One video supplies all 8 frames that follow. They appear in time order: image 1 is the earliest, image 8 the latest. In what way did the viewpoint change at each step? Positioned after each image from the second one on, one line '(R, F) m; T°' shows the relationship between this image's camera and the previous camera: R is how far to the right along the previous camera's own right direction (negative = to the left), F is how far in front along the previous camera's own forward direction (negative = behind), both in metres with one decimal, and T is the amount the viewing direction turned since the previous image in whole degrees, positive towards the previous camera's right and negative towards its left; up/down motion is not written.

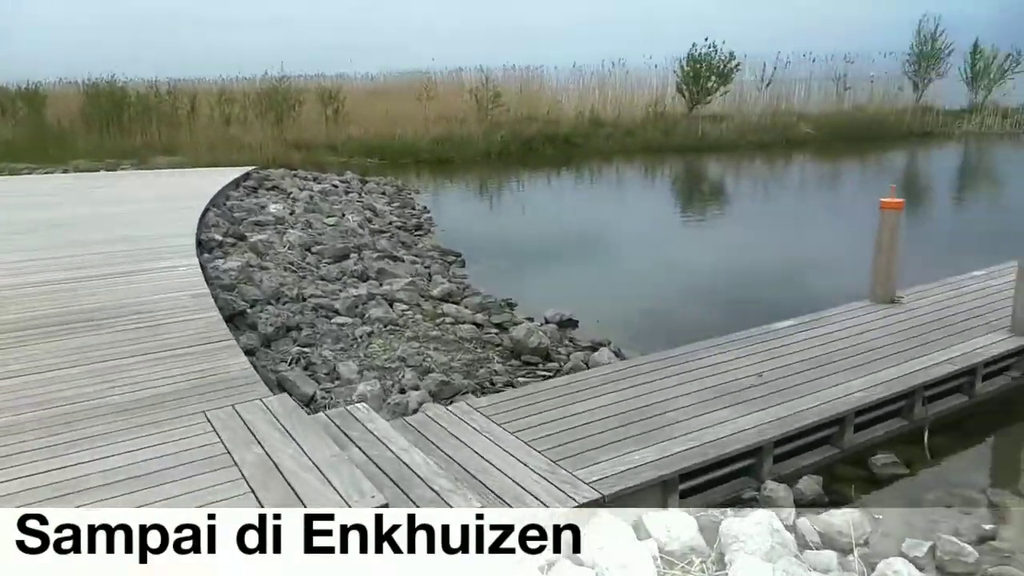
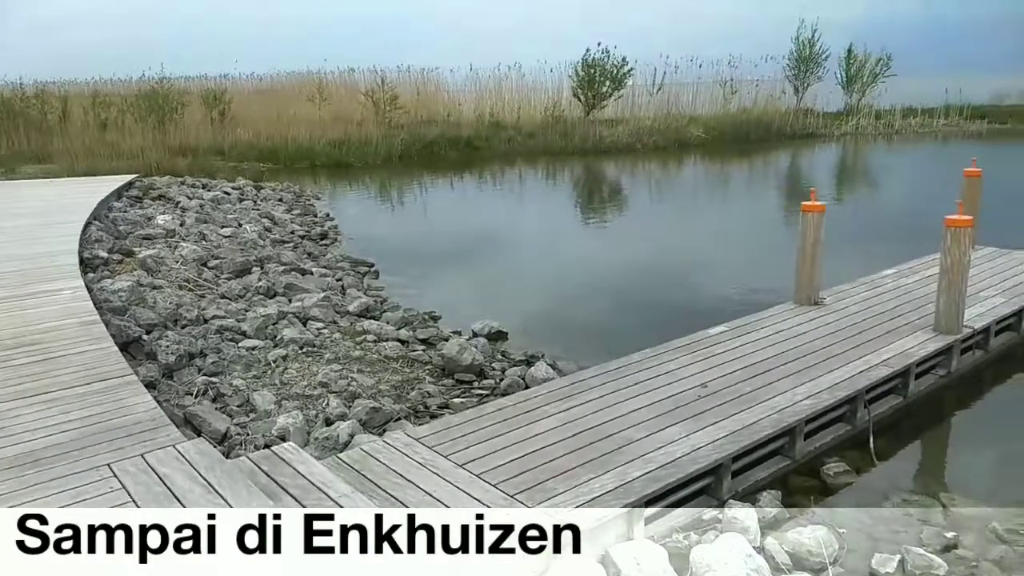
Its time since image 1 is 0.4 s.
(-0.1, +0.2) m; +7°
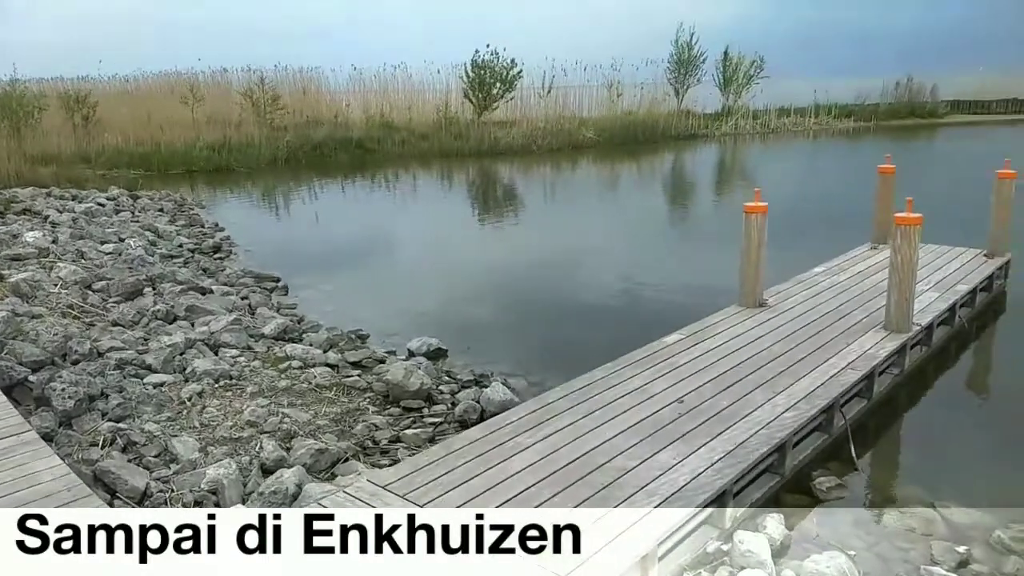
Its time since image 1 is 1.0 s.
(-0.2, +0.3) m; +8°
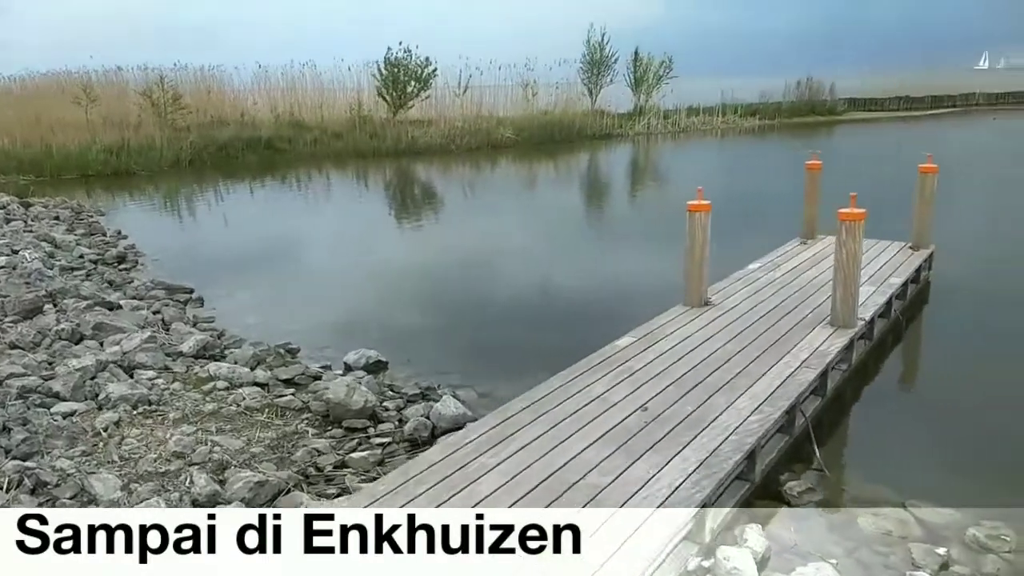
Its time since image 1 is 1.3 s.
(-0.1, +0.2) m; +6°
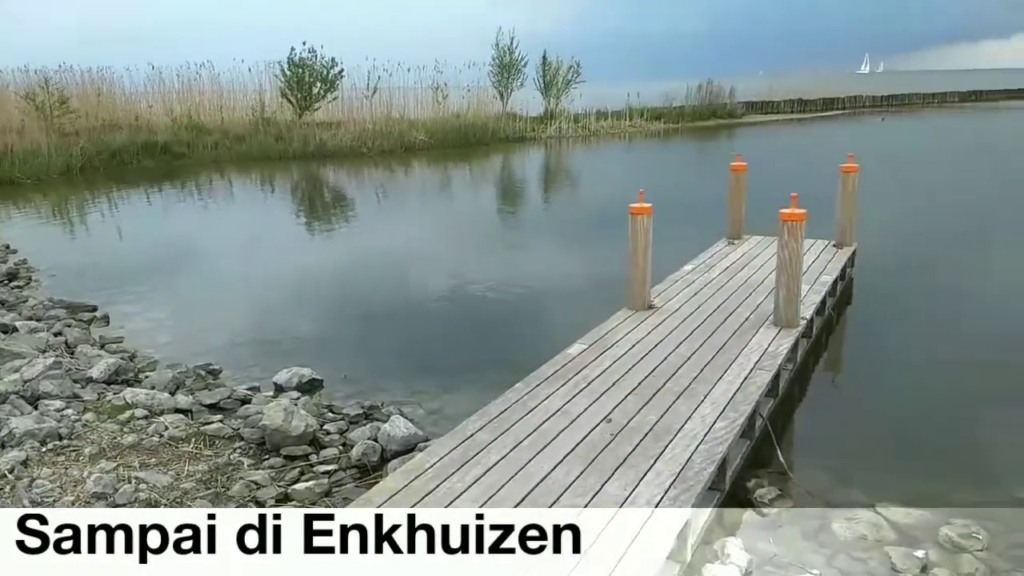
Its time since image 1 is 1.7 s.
(-0.1, +0.2) m; +7°
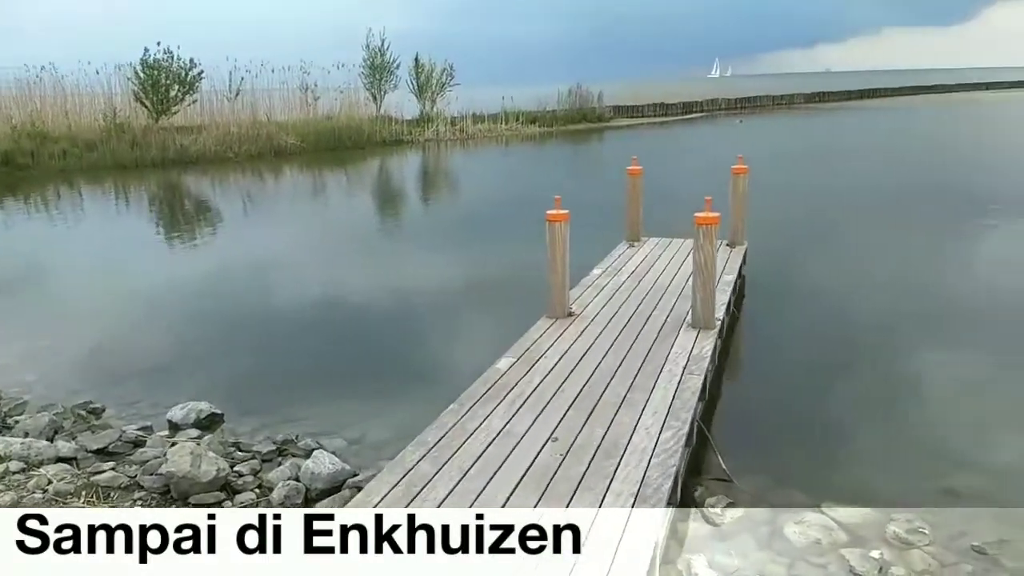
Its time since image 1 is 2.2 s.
(-0.2, +0.2) m; +9°
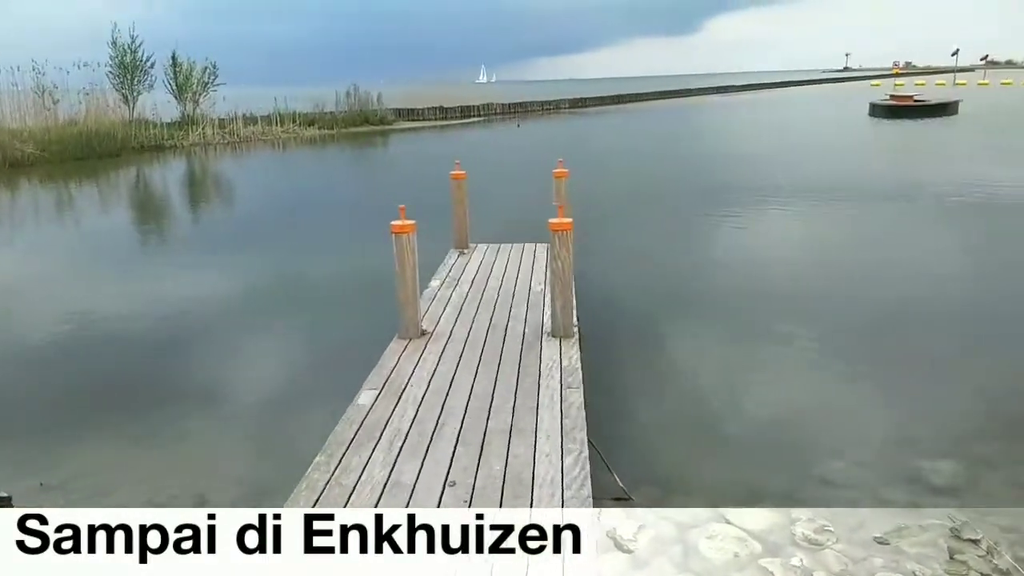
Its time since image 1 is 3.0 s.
(-0.3, +0.3) m; +16°
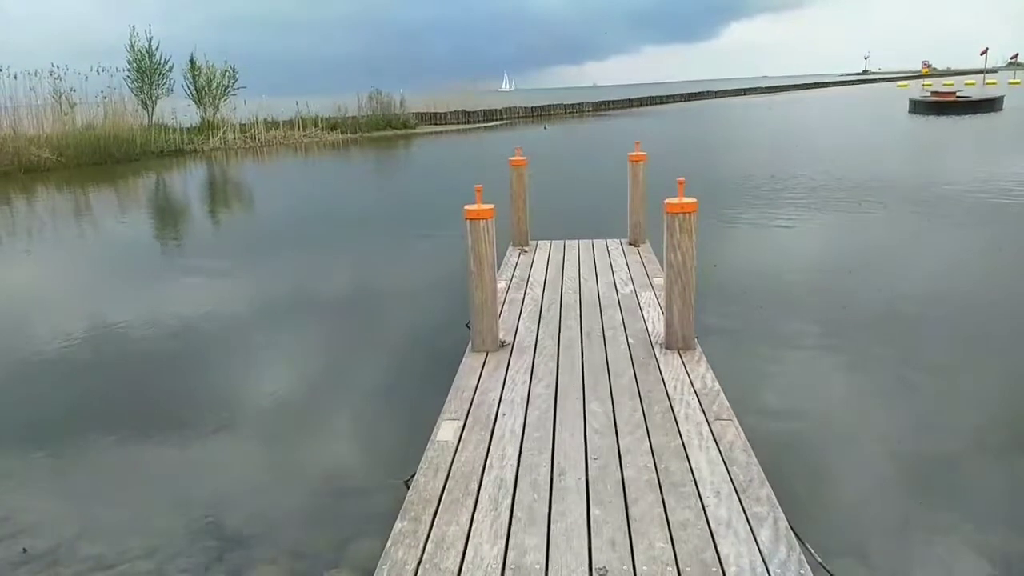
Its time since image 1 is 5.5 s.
(-0.3, +0.7) m; -1°
